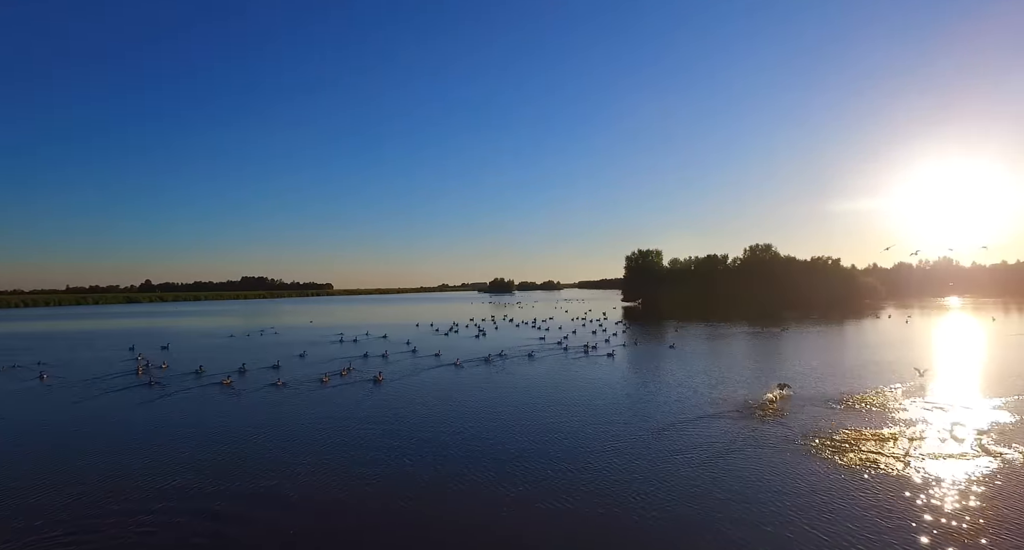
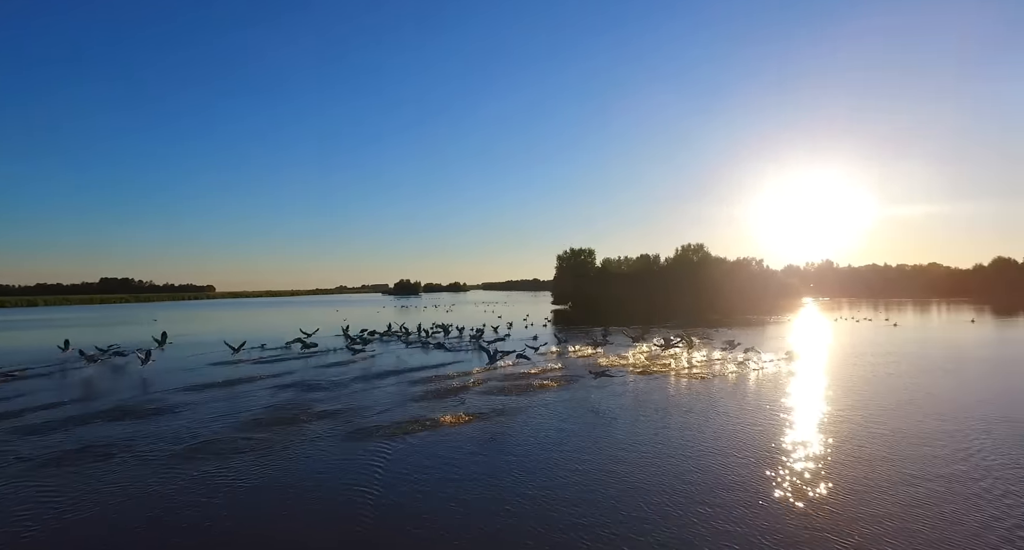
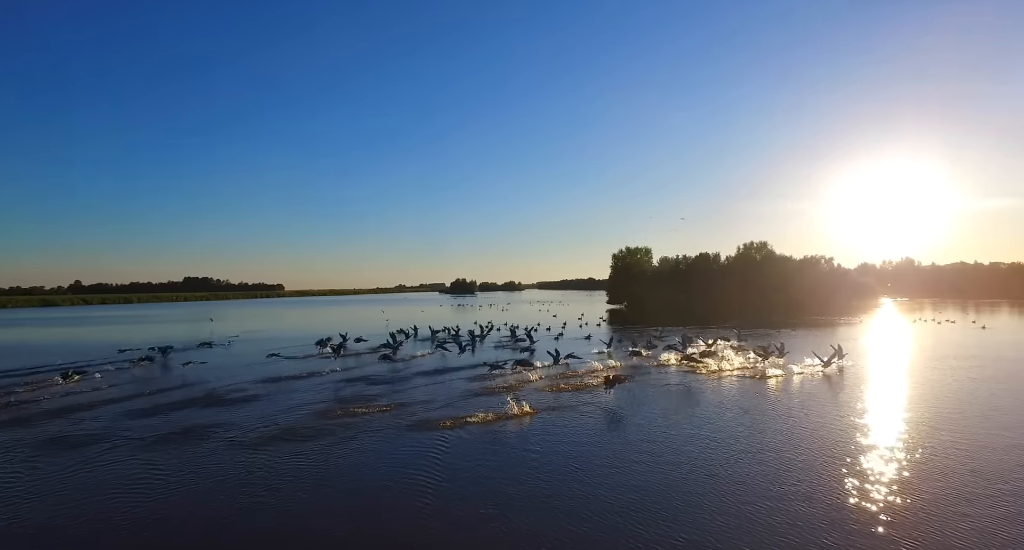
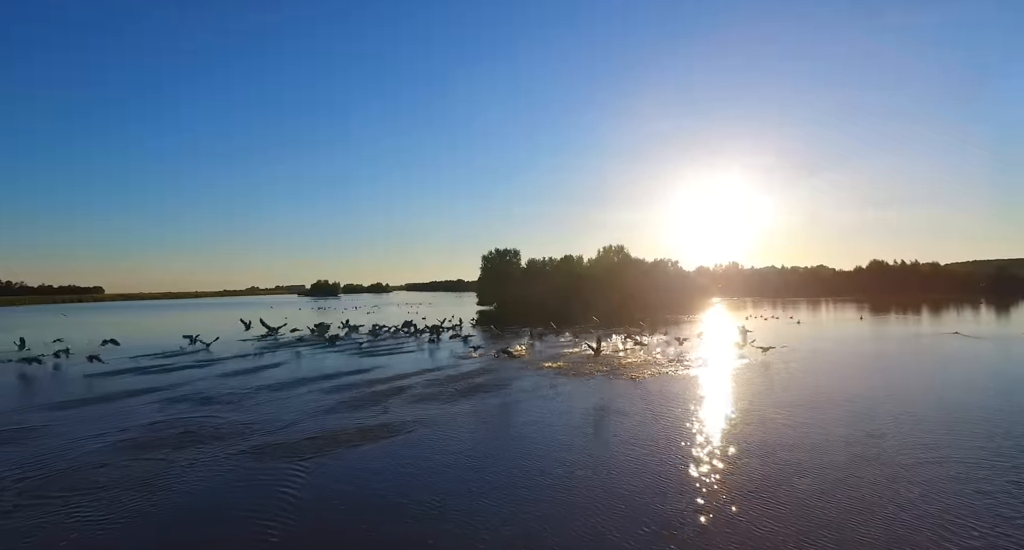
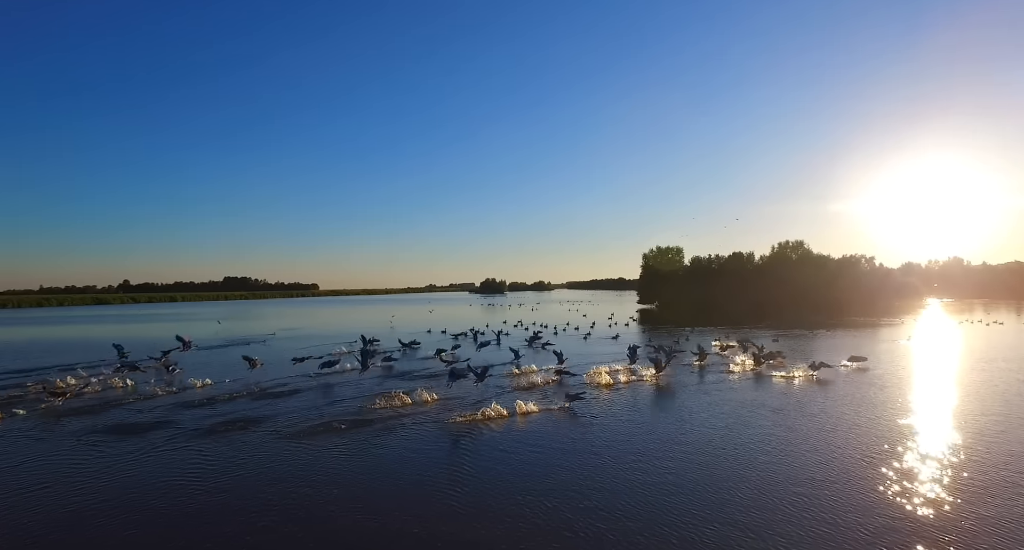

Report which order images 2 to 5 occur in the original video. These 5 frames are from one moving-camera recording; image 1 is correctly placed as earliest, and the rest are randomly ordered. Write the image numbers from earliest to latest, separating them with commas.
5, 3, 2, 4
